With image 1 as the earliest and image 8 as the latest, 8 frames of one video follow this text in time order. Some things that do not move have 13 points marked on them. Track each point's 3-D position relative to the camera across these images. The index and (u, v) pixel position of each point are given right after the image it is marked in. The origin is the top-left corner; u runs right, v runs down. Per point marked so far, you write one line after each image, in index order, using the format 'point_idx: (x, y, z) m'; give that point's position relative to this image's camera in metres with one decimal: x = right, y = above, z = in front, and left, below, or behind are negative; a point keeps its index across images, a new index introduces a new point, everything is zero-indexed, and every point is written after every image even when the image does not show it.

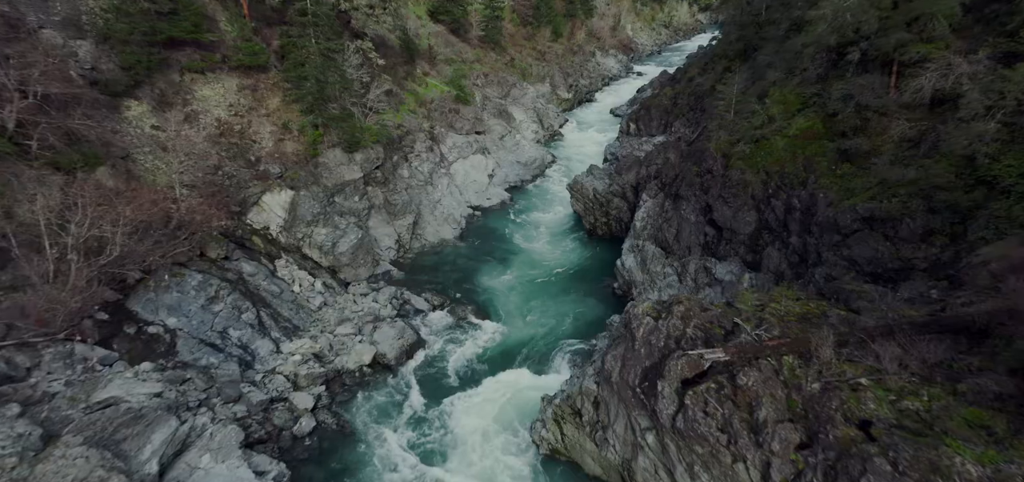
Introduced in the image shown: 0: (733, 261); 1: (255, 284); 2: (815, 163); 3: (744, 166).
0: (+9.2, -0.8, +18.2) m
1: (-11.6, -1.9, +19.7) m
2: (+11.3, +2.9, +16.4) m
3: (+9.8, +3.3, +18.7) m
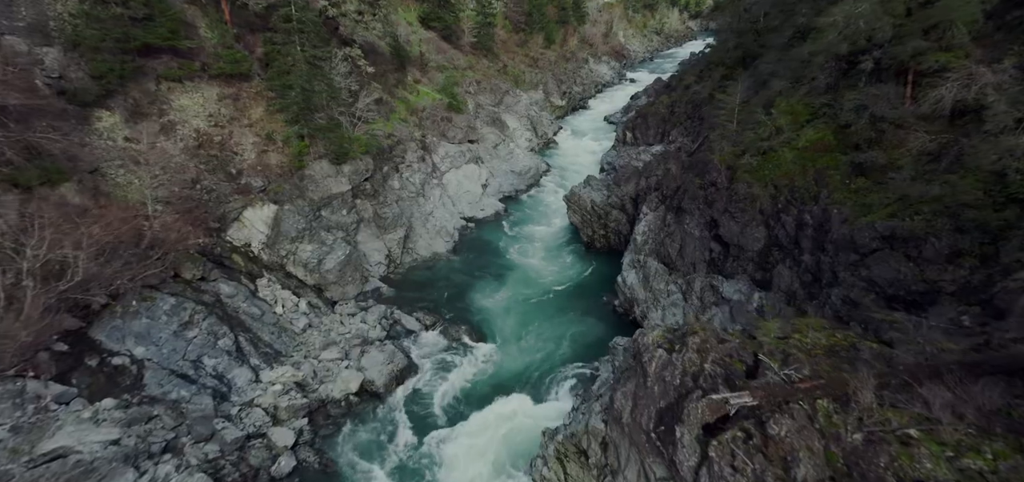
0: (+9.0, -1.5, +17.3) m
1: (-11.7, -2.7, +18.5) m
2: (+11.2, +2.3, +15.6) m
3: (+9.7, +2.6, +17.8) m
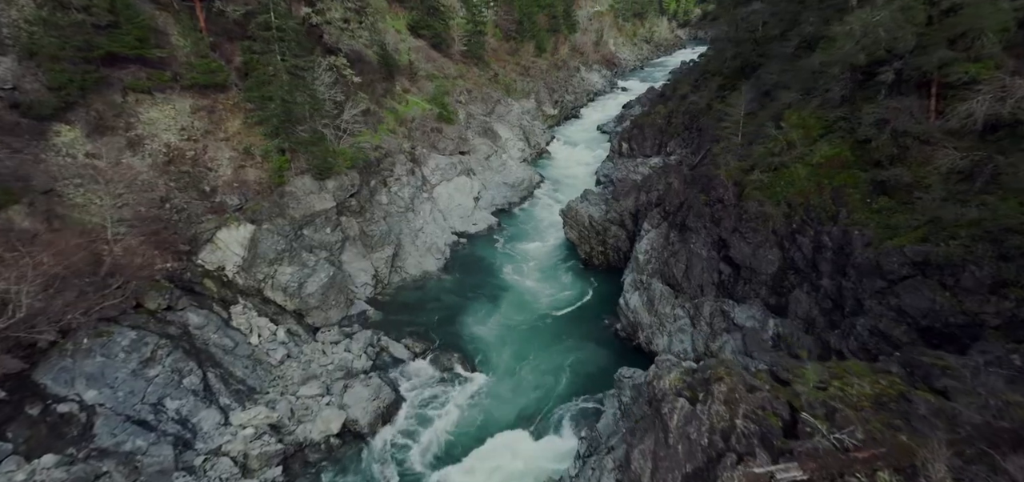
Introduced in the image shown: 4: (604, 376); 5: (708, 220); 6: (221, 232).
0: (+8.9, -2.3, +16.2) m
1: (-11.9, -3.7, +16.9) m
2: (+11.0, +1.5, +14.5) m
3: (+9.5, +1.8, +16.7) m
4: (+3.8, -5.8, +18.3) m
5: (+8.5, +0.9, +18.9) m
6: (-13.2, +0.4, +19.9) m
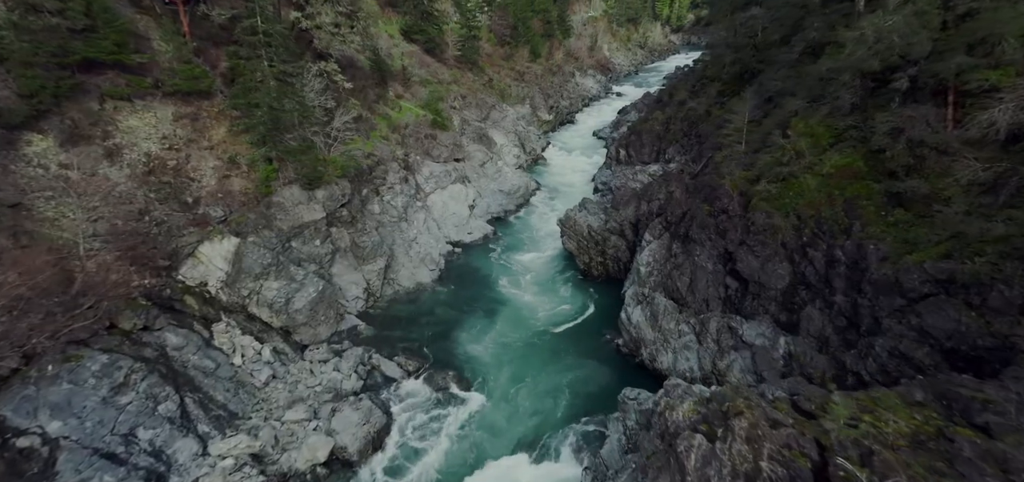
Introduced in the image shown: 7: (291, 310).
0: (+8.8, -2.8, +15.5) m
1: (-11.9, -4.3, +15.9) m
2: (+11.0, +1.1, +13.9) m
3: (+9.4, +1.3, +16.1) m
4: (+3.7, -6.4, +17.5) m
5: (+8.3, +0.4, +18.2) m
6: (-13.3, -0.2, +18.9) m
7: (-10.1, -3.1, +20.0) m
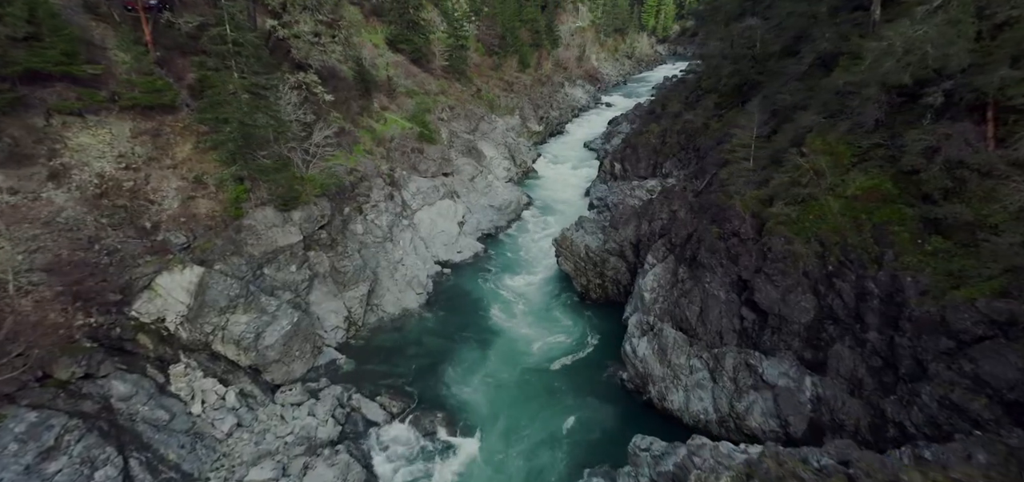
0: (+8.7, -3.7, +14.0) m
1: (-12.1, -5.4, +13.9) m
2: (+10.8, +0.2, +12.5) m
3: (+9.2, +0.4, +14.7) m
4: (+3.6, -7.4, +15.9) m
5: (+8.1, -0.6, +16.8) m
6: (-13.6, -1.4, +16.9) m
7: (-10.3, -4.3, +18.0) m
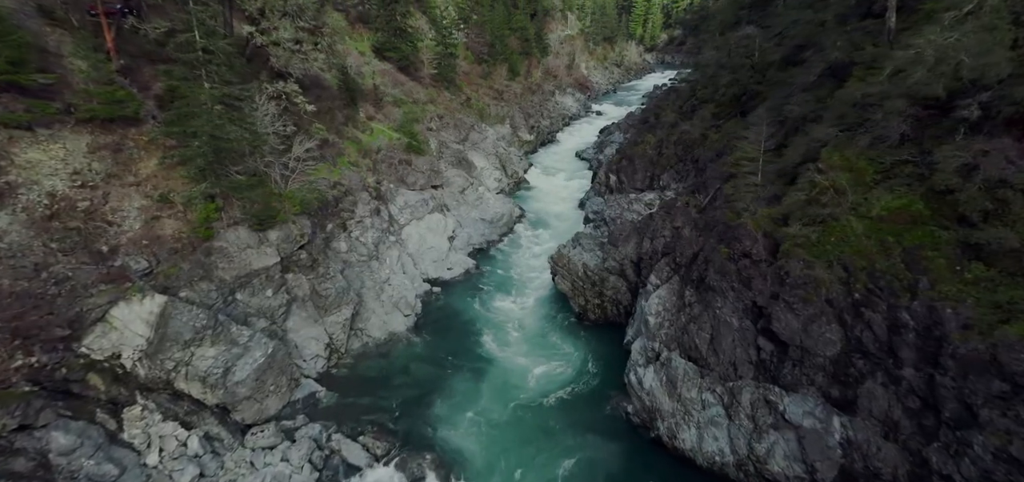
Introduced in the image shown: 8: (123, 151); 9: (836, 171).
0: (+8.6, -4.4, +12.7) m
1: (-12.1, -6.3, +12.1) m
2: (+10.8, -0.5, +11.4) m
3: (+9.1, -0.4, +13.5) m
4: (+3.5, -8.2, +14.4) m
5: (+7.9, -1.4, +15.6) m
6: (-13.7, -2.3, +15.2) m
7: (-10.5, -5.2, +16.4) m
8: (-16.2, +3.7, +18.3) m
9: (+10.5, +2.3, +14.3) m
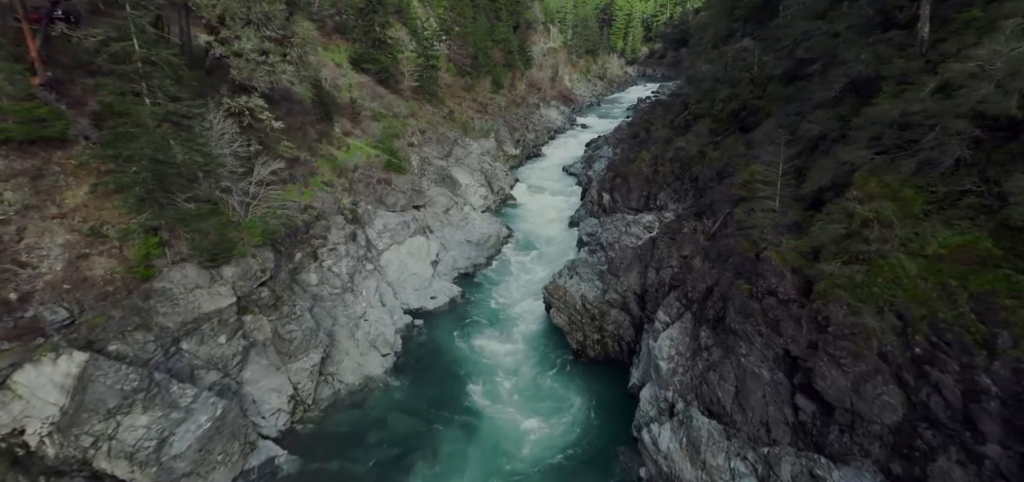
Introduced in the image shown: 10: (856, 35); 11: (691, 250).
0: (+8.5, -5.5, +10.7) m
1: (-12.1, -7.6, +9.3) m
2: (+10.7, -1.5, +9.5) m
3: (+8.9, -1.5, +11.6) m
4: (+3.4, -9.3, +12.1) m
5: (+7.7, -2.6, +13.6) m
6: (-13.9, -3.7, +12.4) m
7: (-10.6, -6.6, +13.6) m
8: (-16.5, +2.2, +15.5) m
9: (+10.3, +1.2, +12.4) m
10: (+13.8, +8.2, +17.6) m
11: (+7.5, -0.3, +18.3) m
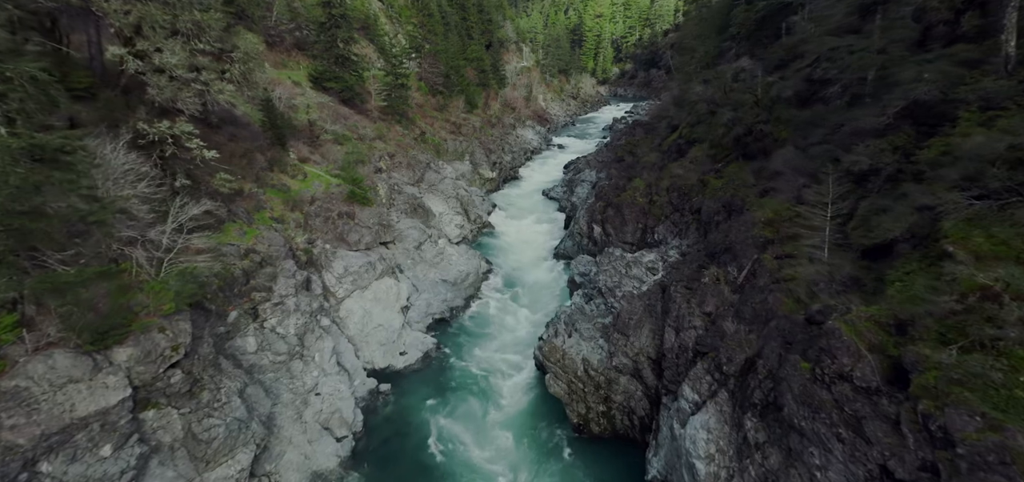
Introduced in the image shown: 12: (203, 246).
0: (+8.6, -7.1, +7.2) m
1: (-11.9, -9.4, +4.6) m
2: (+10.8, -3.0, +6.3) m
3: (+8.9, -3.1, +8.3) m
4: (+3.5, -11.0, +8.2) m
5: (+7.6, -4.2, +10.2) m
6: (-13.9, -5.7, +7.8) m
7: (-10.6, -8.6, +9.0) m
8: (-16.8, 0.0, +10.9) m
9: (+10.1, -0.4, +9.3) m
10: (+13.2, +6.5, +14.9) m
11: (+7.0, -2.2, +14.9) m
12: (-12.8, -0.1, +17.0) m
